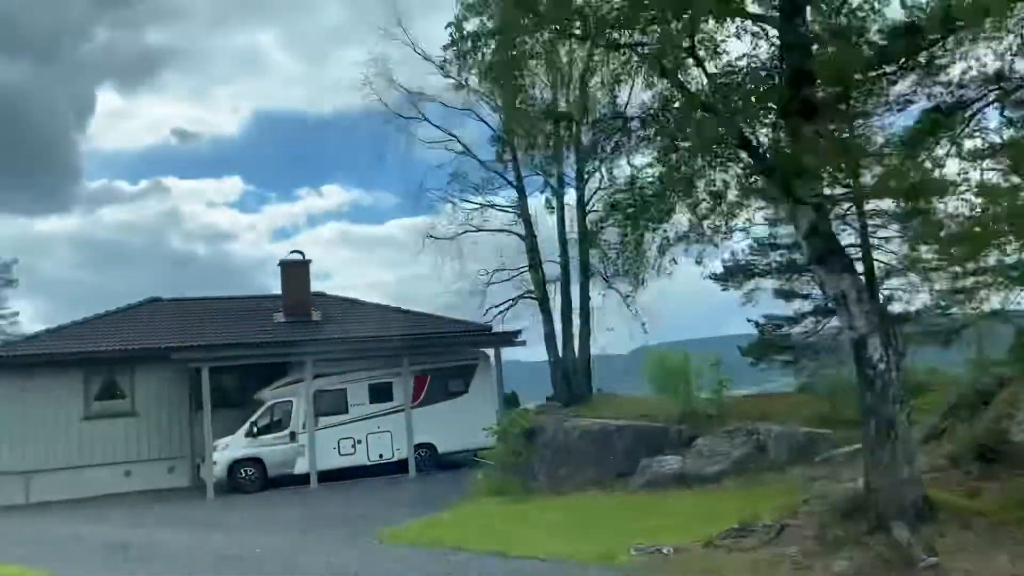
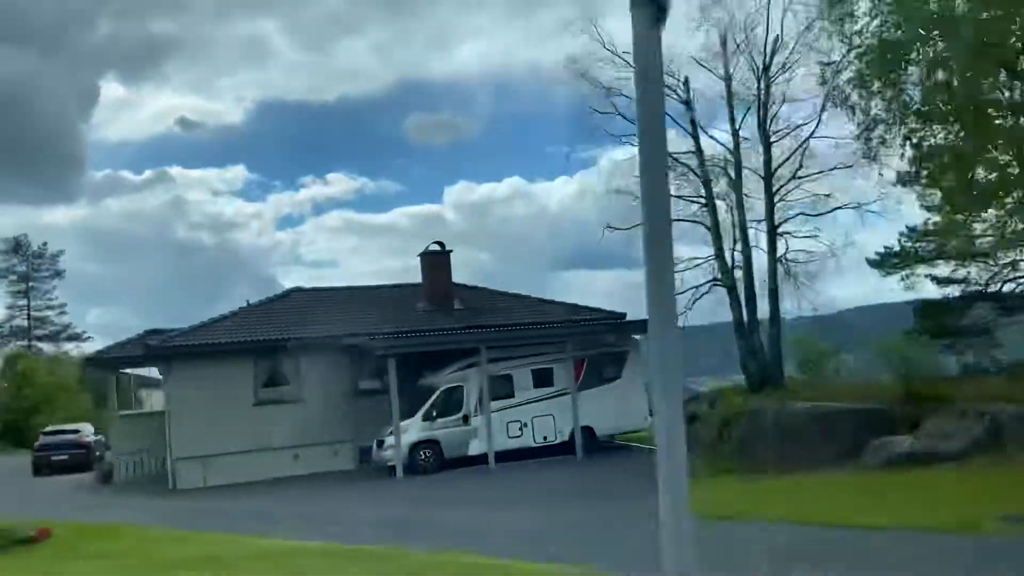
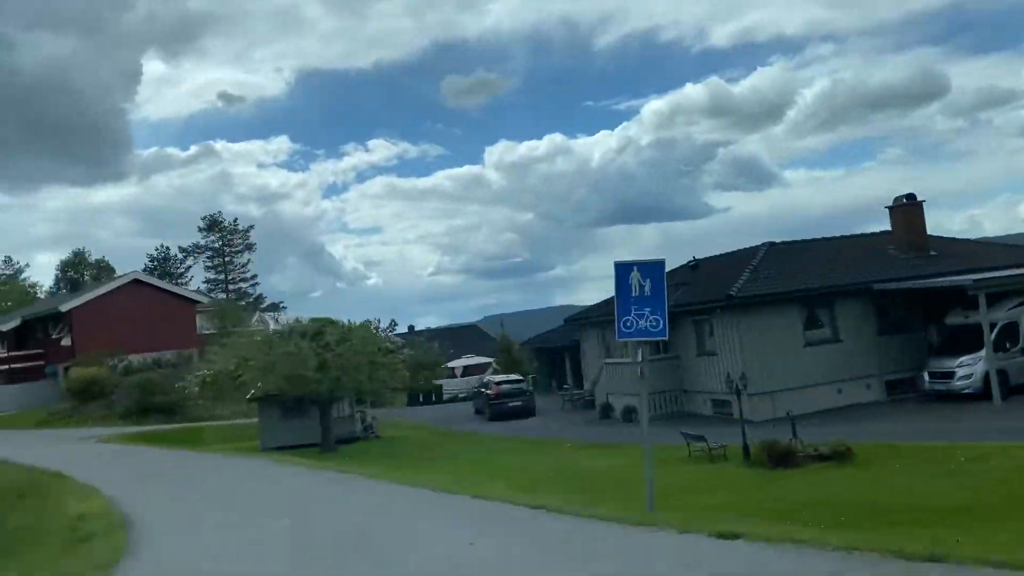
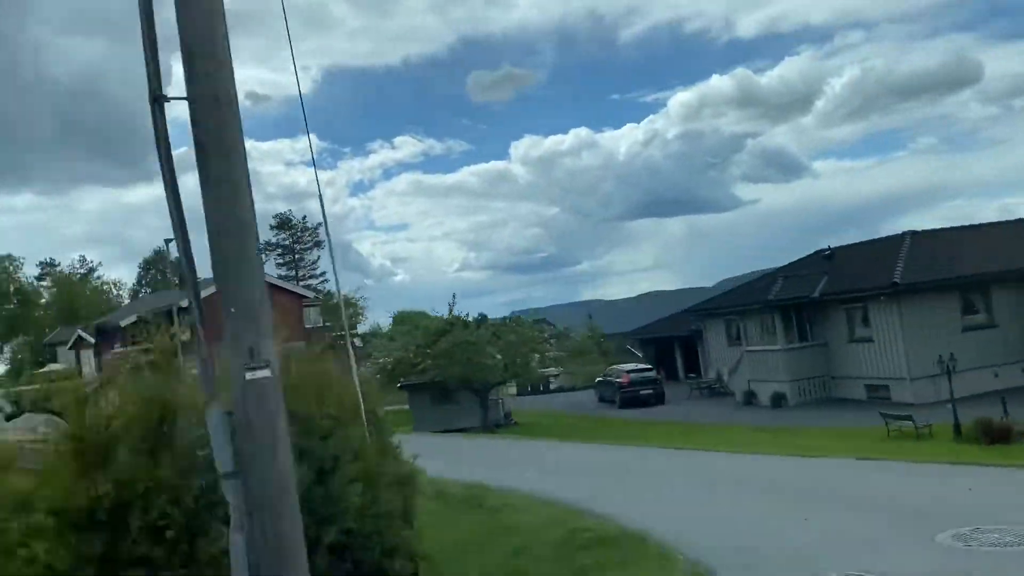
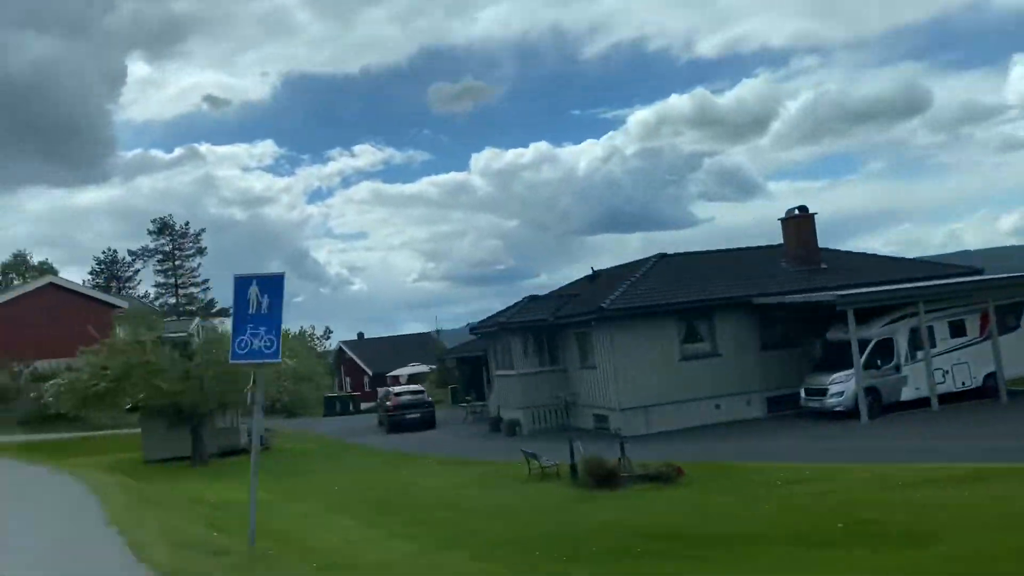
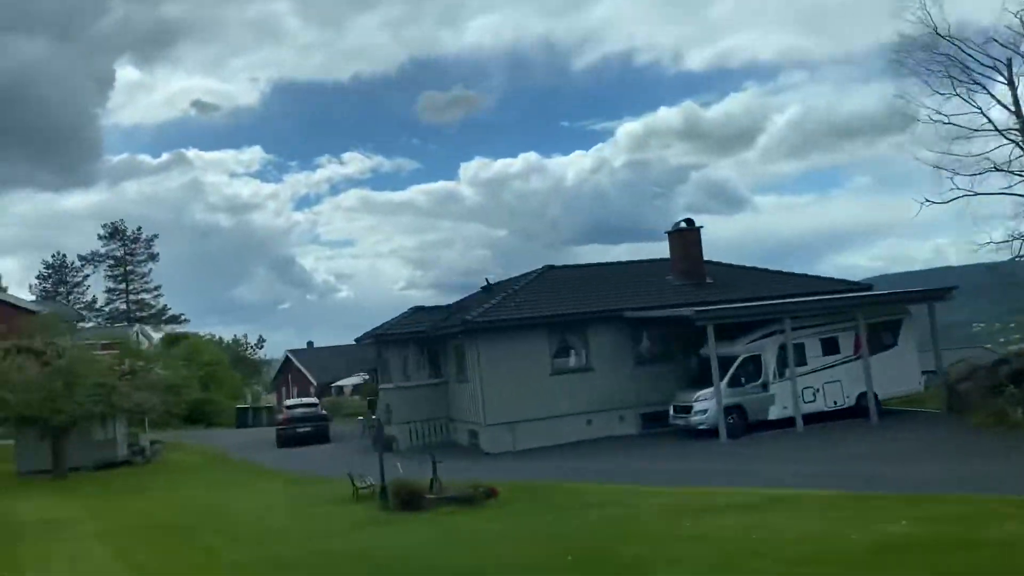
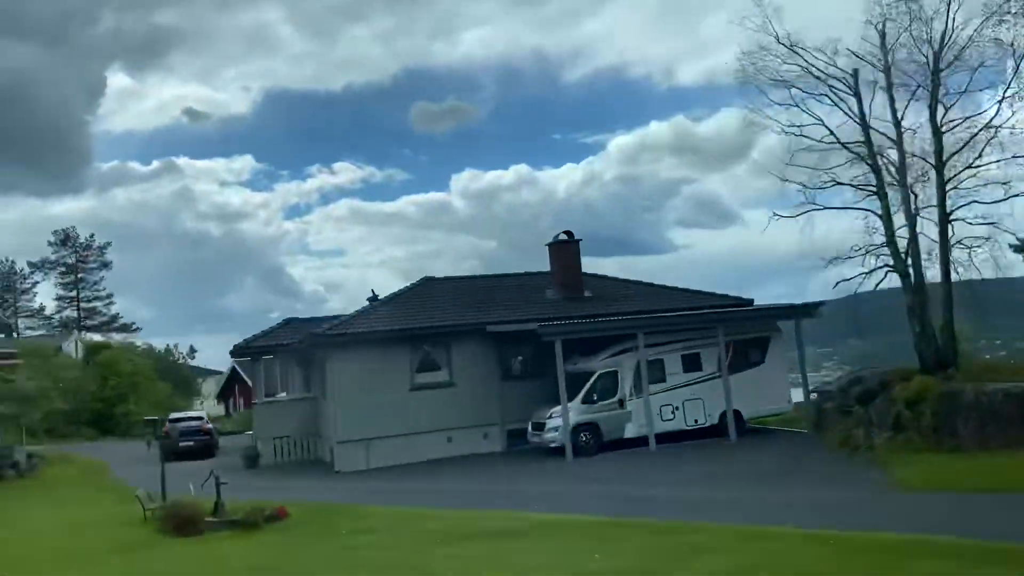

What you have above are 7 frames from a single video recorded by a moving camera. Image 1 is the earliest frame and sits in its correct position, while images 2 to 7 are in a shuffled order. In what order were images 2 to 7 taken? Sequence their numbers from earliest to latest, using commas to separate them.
2, 7, 6, 5, 3, 4
